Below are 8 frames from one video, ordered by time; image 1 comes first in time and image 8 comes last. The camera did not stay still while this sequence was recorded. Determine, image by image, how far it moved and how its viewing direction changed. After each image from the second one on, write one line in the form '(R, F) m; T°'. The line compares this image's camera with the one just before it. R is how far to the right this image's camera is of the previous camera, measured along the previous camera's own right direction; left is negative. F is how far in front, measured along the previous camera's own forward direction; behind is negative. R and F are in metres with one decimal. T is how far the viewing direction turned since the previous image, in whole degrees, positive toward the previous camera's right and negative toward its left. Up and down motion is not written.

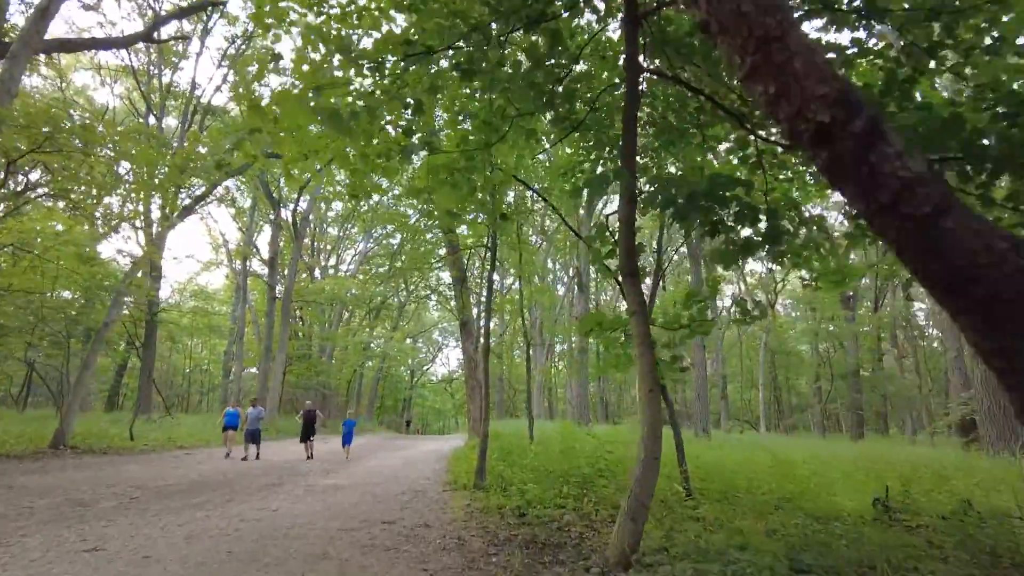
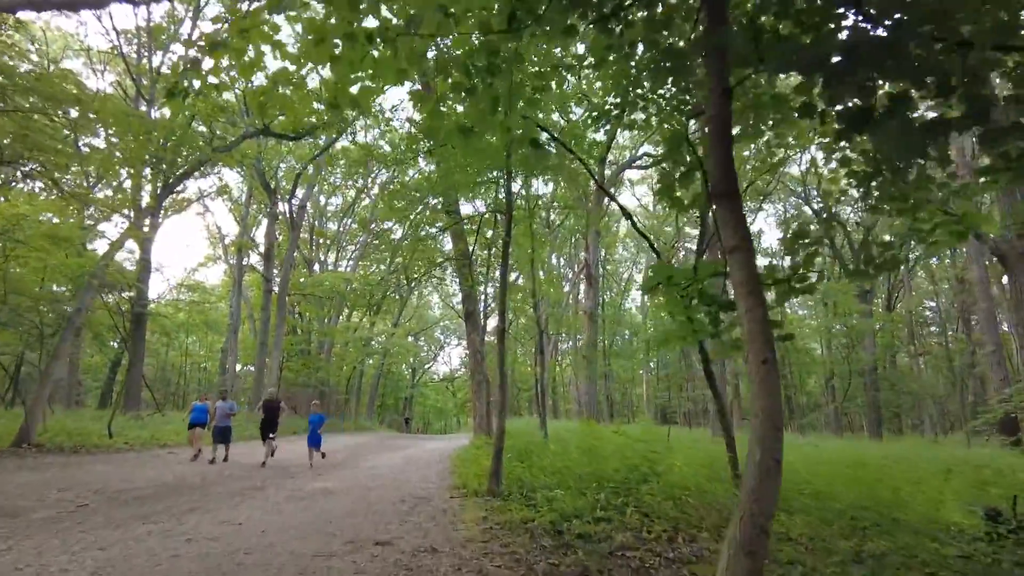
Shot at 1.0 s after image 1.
(-0.1, +0.8) m; 0°
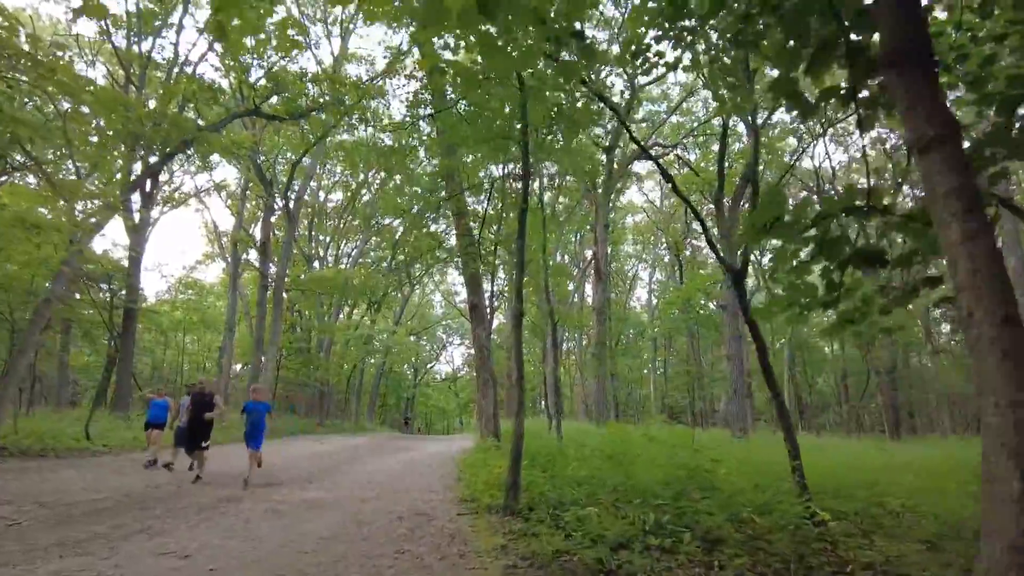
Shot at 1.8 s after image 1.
(-0.1, +0.7) m; 0°
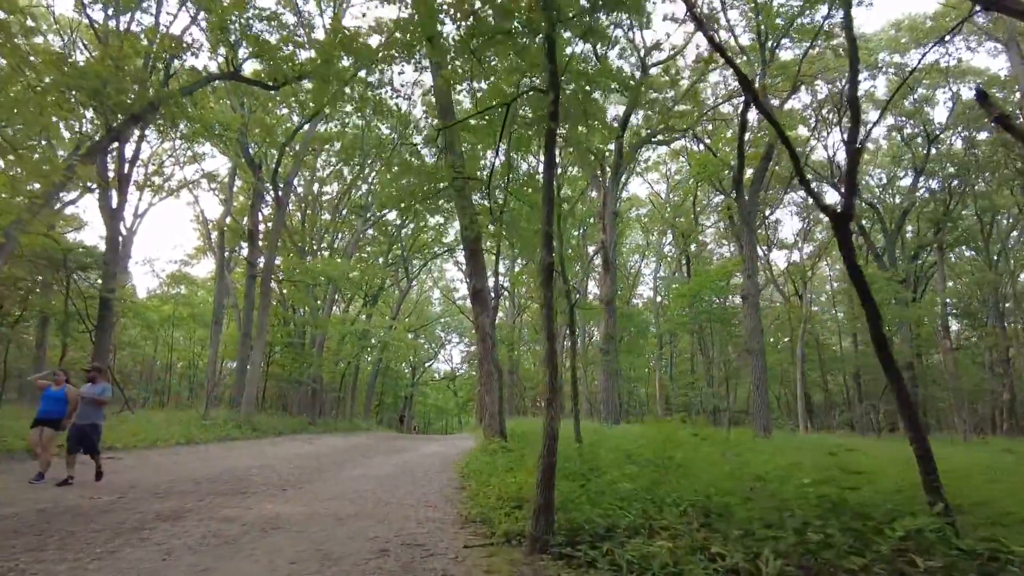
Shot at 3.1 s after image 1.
(-0.1, +1.0) m; 0°
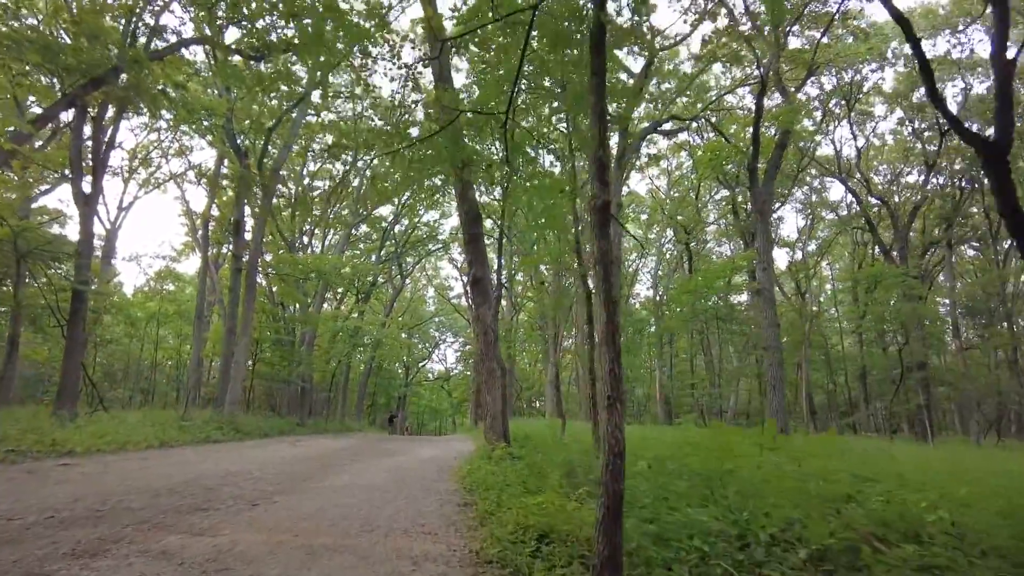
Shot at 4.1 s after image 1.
(-0.1, +0.8) m; +1°
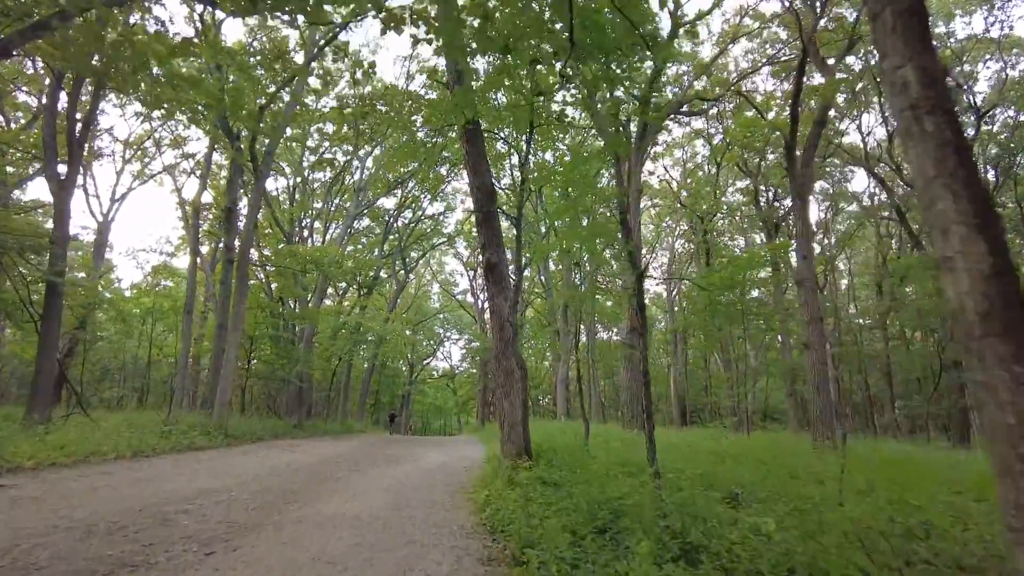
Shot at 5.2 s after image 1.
(-0.2, +1.1) m; 0°
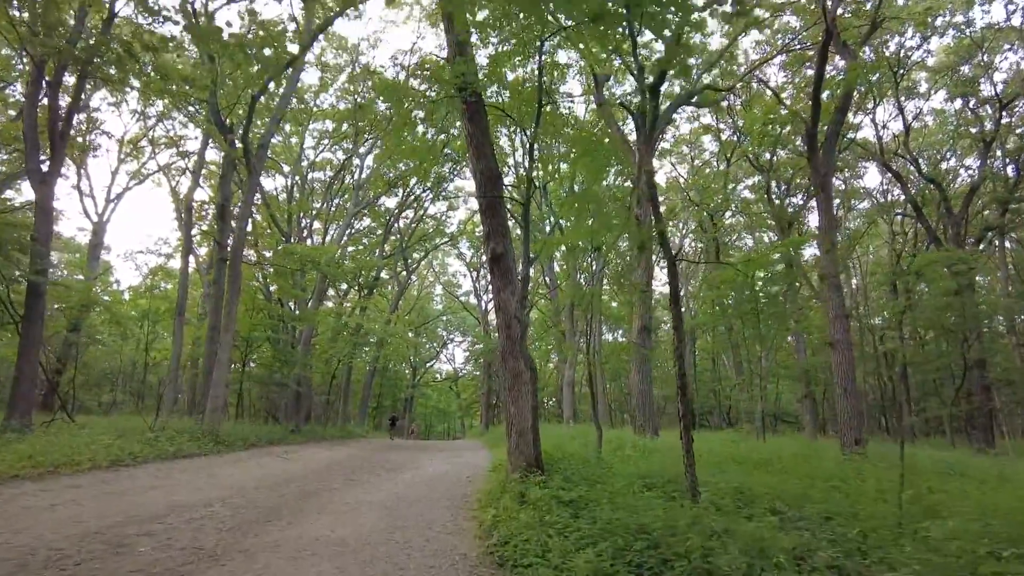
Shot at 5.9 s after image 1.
(0.0, +0.6) m; 0°
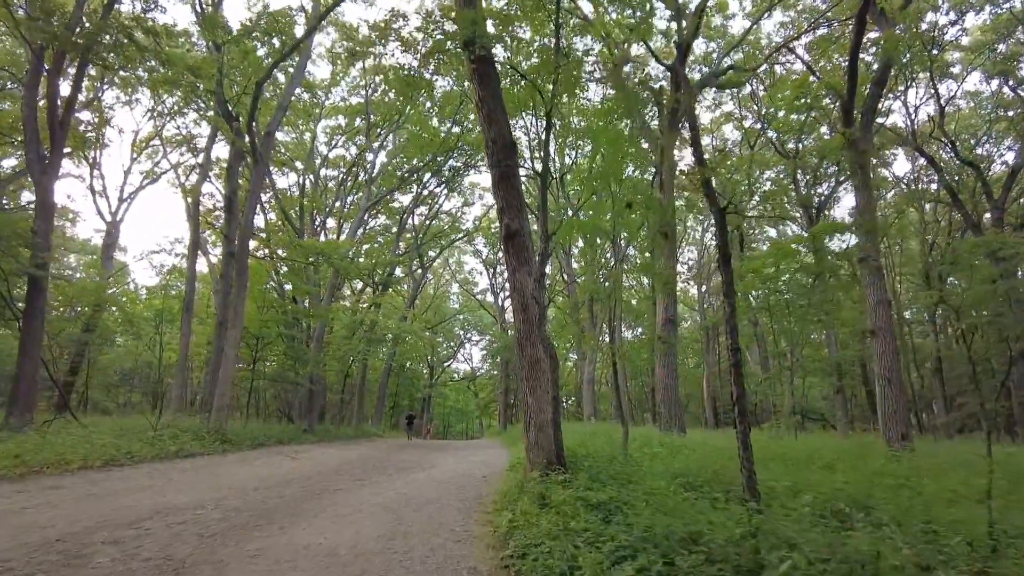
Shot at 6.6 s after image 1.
(0.0, +0.6) m; -2°
